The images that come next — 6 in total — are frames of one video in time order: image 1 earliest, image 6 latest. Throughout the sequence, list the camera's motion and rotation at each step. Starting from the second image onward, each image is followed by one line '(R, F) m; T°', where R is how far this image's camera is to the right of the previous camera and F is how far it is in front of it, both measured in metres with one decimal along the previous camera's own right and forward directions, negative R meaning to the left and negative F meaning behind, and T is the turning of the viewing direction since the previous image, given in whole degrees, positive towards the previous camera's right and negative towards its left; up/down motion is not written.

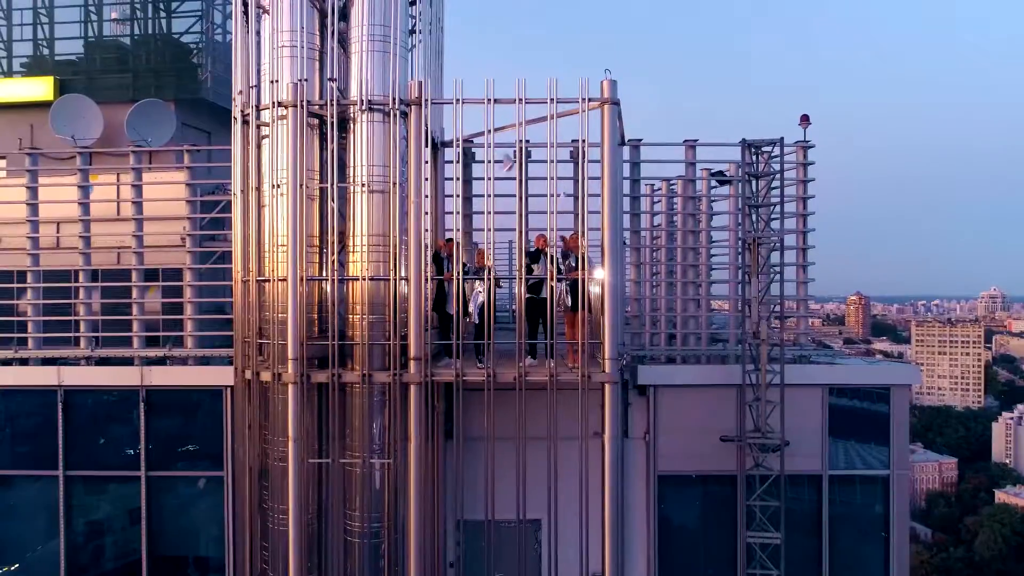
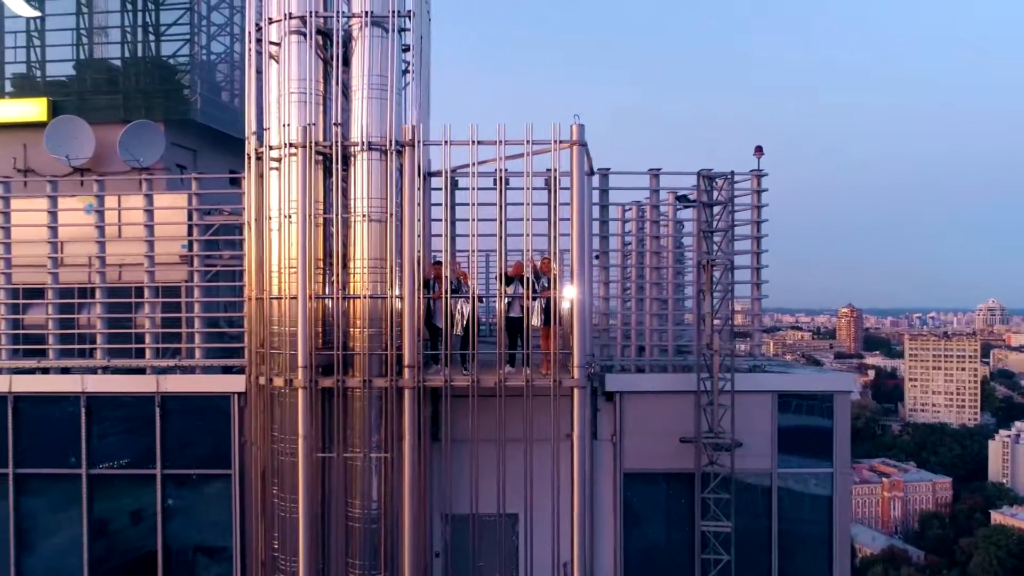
(-0.1, -0.8) m; +2°
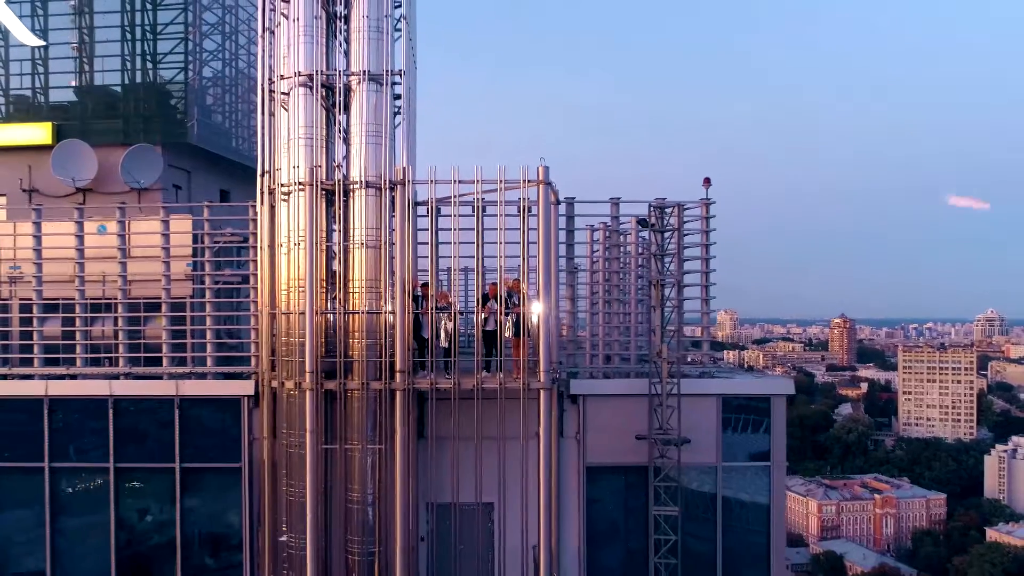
(0.0, -1.2) m; +2°
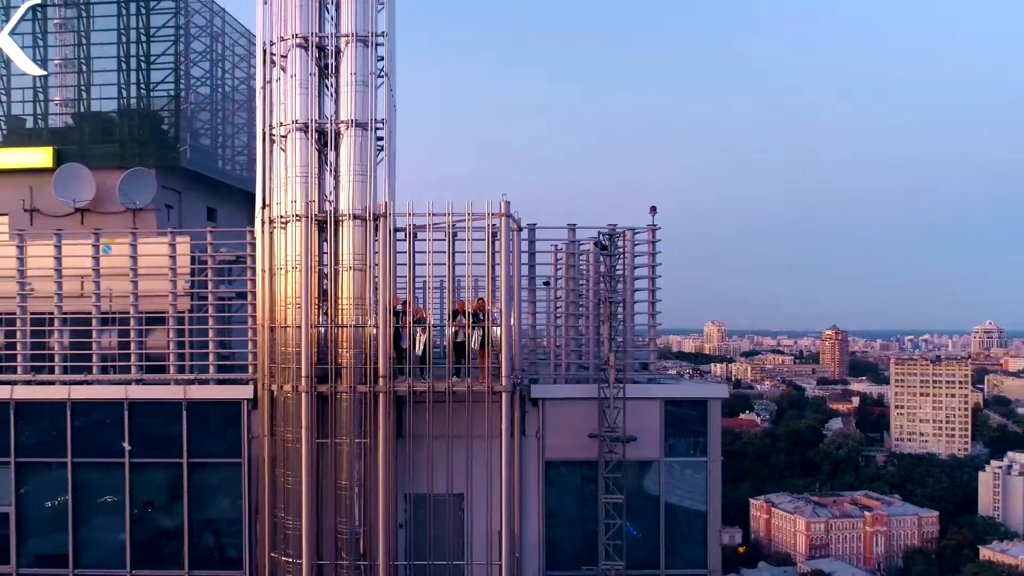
(+0.1, -1.3) m; +2°
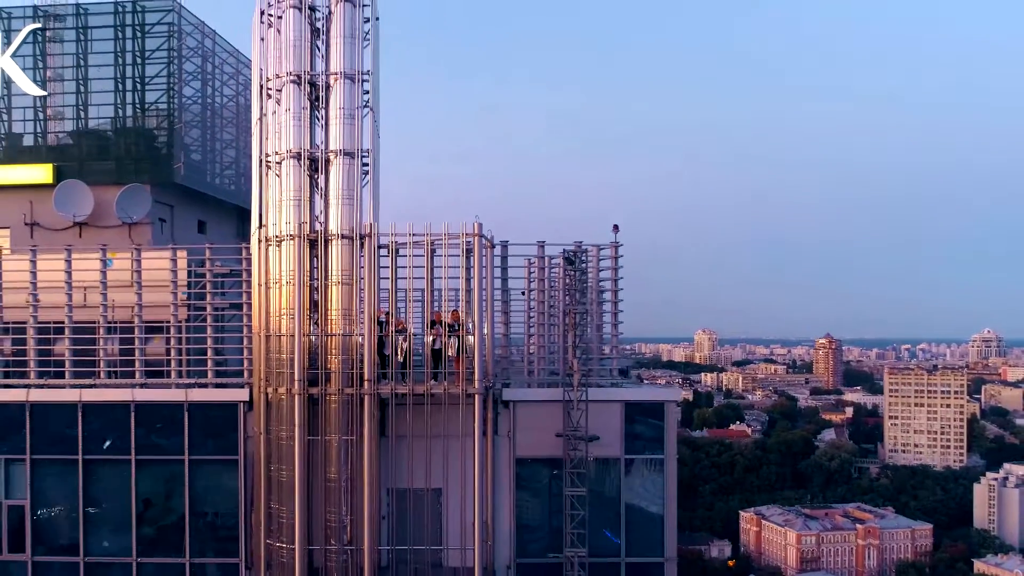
(+0.2, -1.1) m; +1°
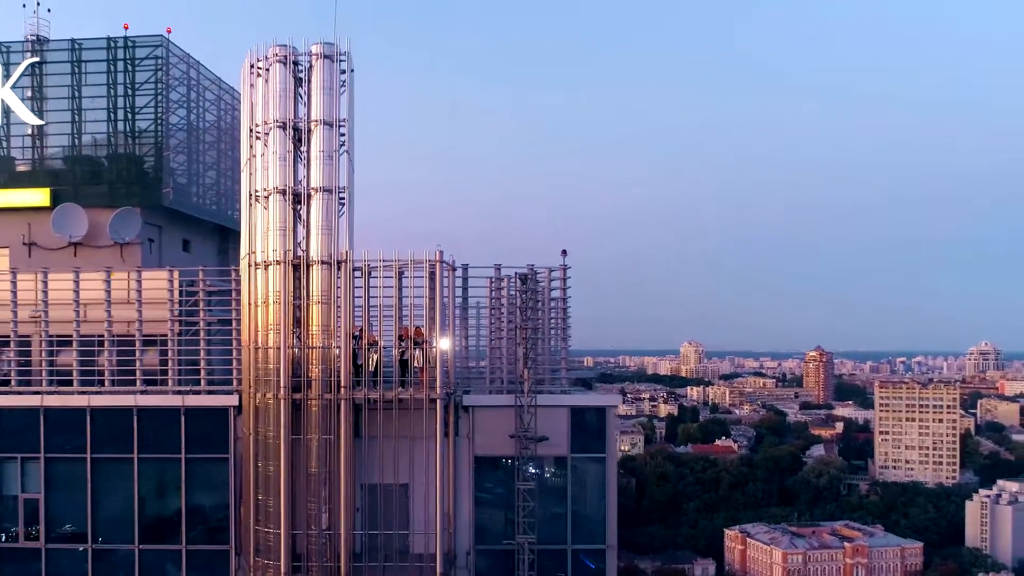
(+0.3, -1.6) m; +2°
